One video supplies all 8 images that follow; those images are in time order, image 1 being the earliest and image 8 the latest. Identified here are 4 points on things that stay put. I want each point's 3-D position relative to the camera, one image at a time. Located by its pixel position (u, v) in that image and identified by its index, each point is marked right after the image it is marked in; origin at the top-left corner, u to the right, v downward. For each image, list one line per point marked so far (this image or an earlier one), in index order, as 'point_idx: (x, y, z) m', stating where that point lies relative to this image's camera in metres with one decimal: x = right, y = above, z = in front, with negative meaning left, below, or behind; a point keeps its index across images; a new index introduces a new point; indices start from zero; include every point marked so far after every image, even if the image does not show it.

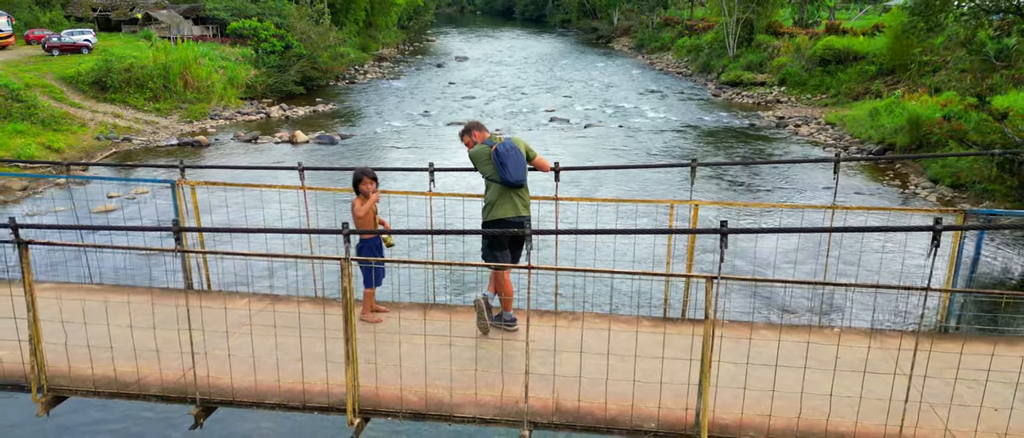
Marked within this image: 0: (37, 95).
0: (-12.2, +3.2, +19.1) m
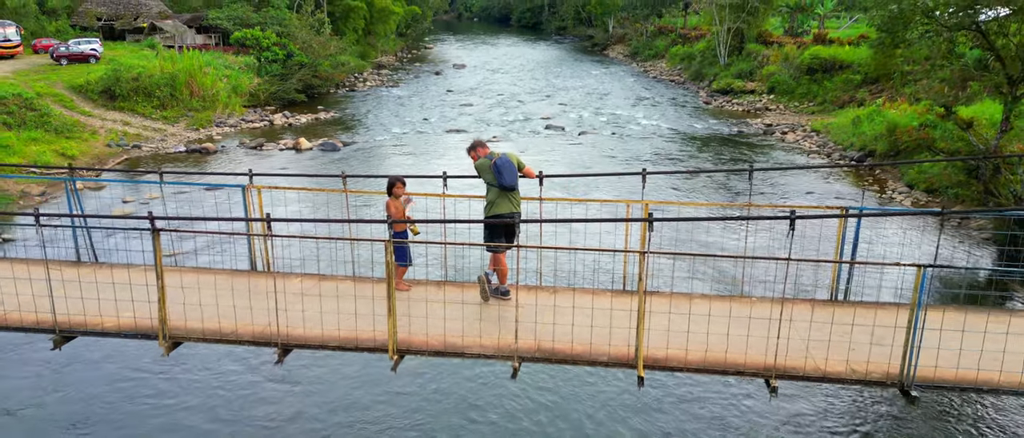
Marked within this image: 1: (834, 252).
0: (-12.3, +3.1, +19.7) m
1: (+4.7, -0.3, +10.8) m
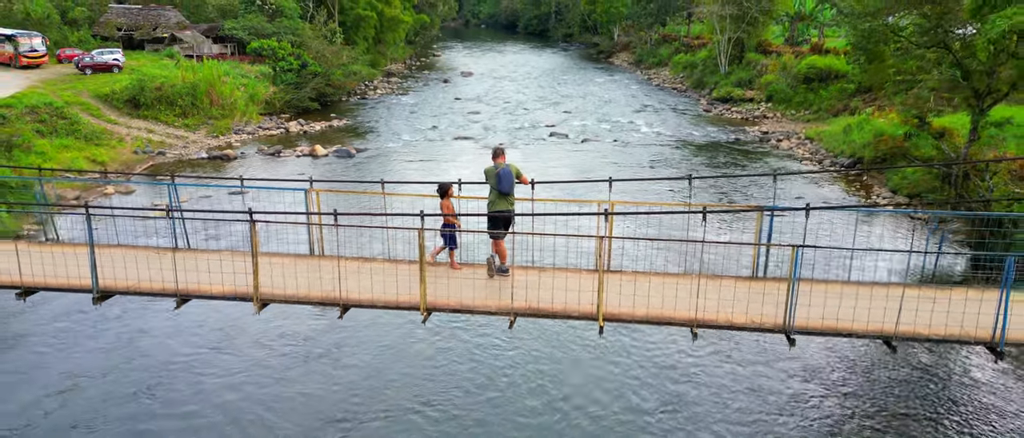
0: (-12.2, +3.0, +20.7) m
1: (+4.7, -0.4, +11.7) m
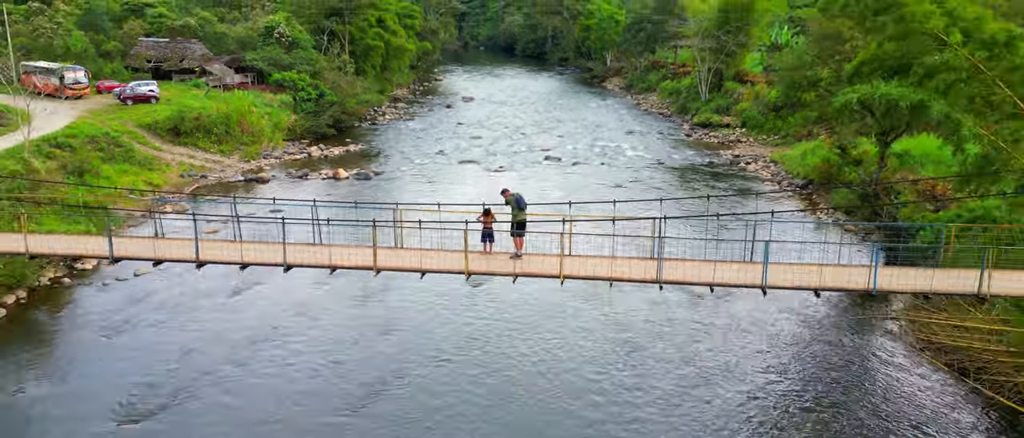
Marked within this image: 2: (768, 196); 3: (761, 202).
0: (-12.2, +2.5, +23.5) m
1: (+4.7, -0.6, +14.4) m
2: (+6.9, +0.6, +19.8) m
3: (+6.6, +0.4, +19.4) m
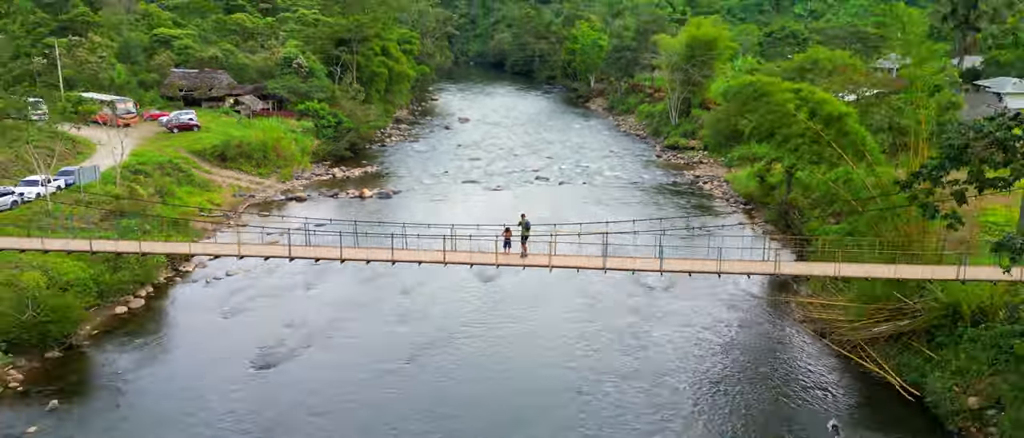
0: (-12.4, +2.0, +28.0) m
1: (+4.7, -0.9, +19.1) m
2: (+6.8, +0.2, +24.6) m
3: (+6.5, 0.0, +24.1) m
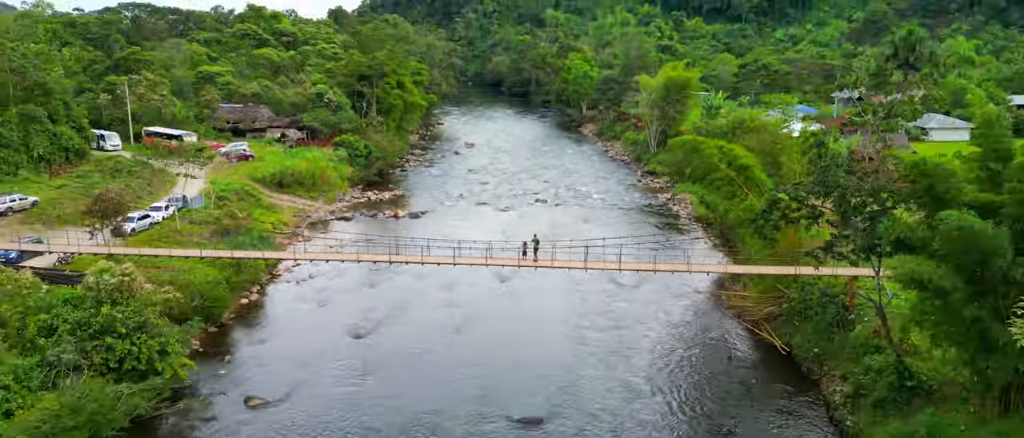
0: (-12.1, +1.3, +34.5) m
1: (+5.1, -1.5, +25.8) m
2: (+7.1, -0.5, +31.2) m
3: (+6.8, -0.6, +30.8) m
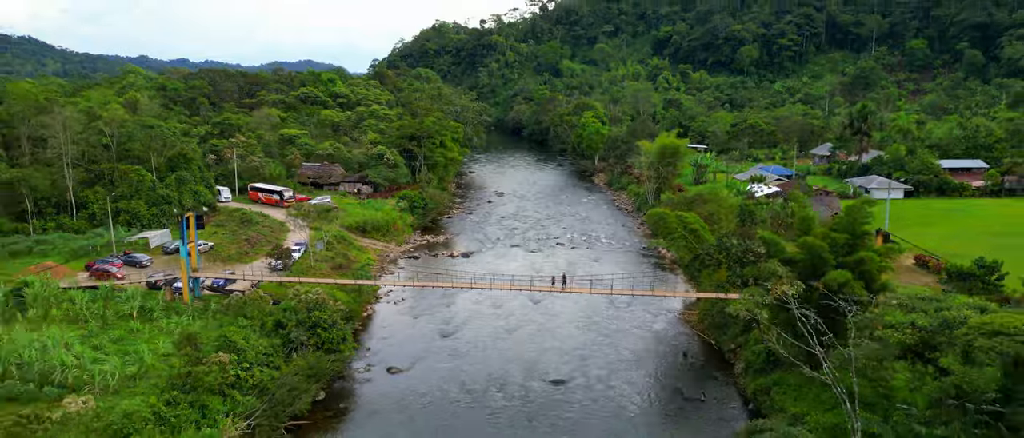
0: (-10.4, -1.1, +46.1) m
1: (+6.6, -3.6, +36.9) m
2: (+8.7, -2.8, +42.3) m
3: (+8.3, -3.0, +41.9) m
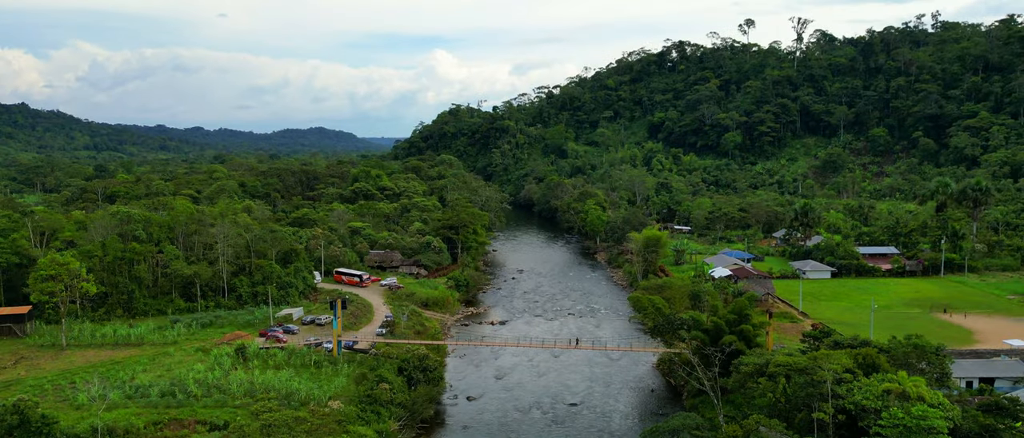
0: (-8.3, -7.8, +63.4) m
1: (+8.6, -9.5, +53.9) m
2: (+10.7, -9.2, +59.4) m
3: (+10.4, -9.3, +58.9) m
